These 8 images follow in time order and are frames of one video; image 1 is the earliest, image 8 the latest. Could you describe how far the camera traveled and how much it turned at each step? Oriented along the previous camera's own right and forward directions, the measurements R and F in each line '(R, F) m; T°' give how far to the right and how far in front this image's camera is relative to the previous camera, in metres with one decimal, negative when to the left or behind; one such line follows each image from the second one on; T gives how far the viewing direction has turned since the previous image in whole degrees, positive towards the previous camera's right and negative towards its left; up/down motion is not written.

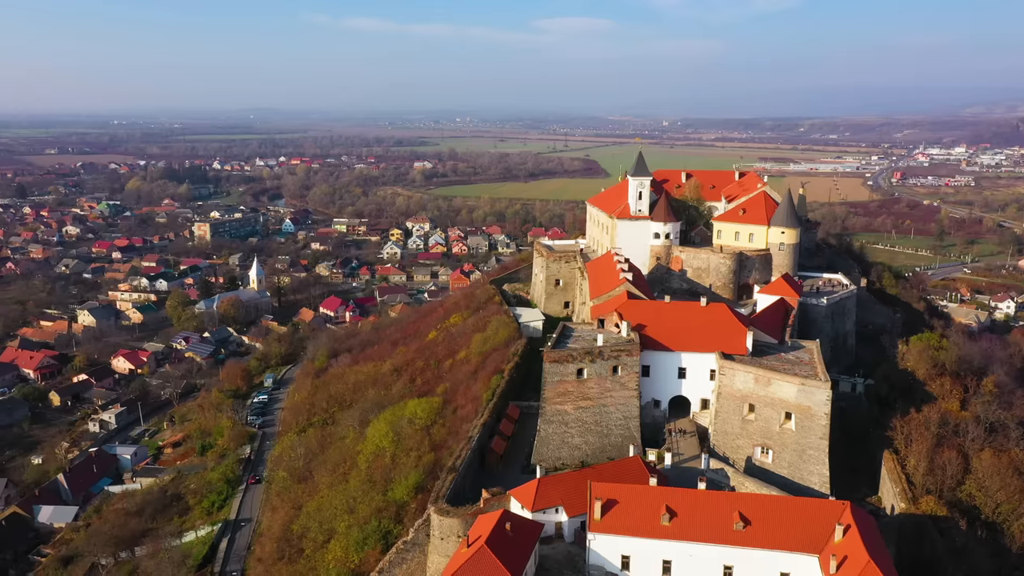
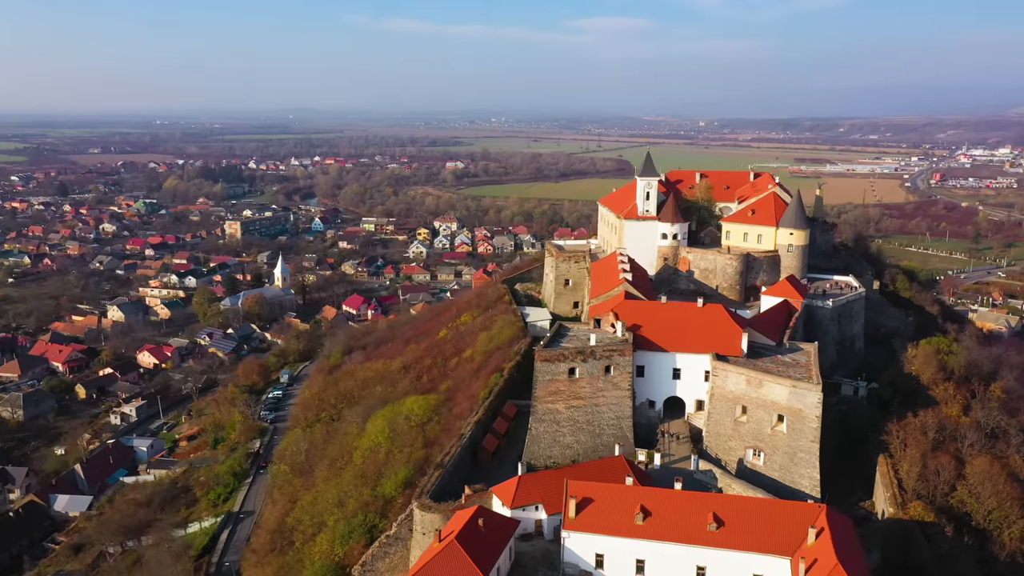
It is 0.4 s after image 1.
(+1.1, -0.1) m; -2°
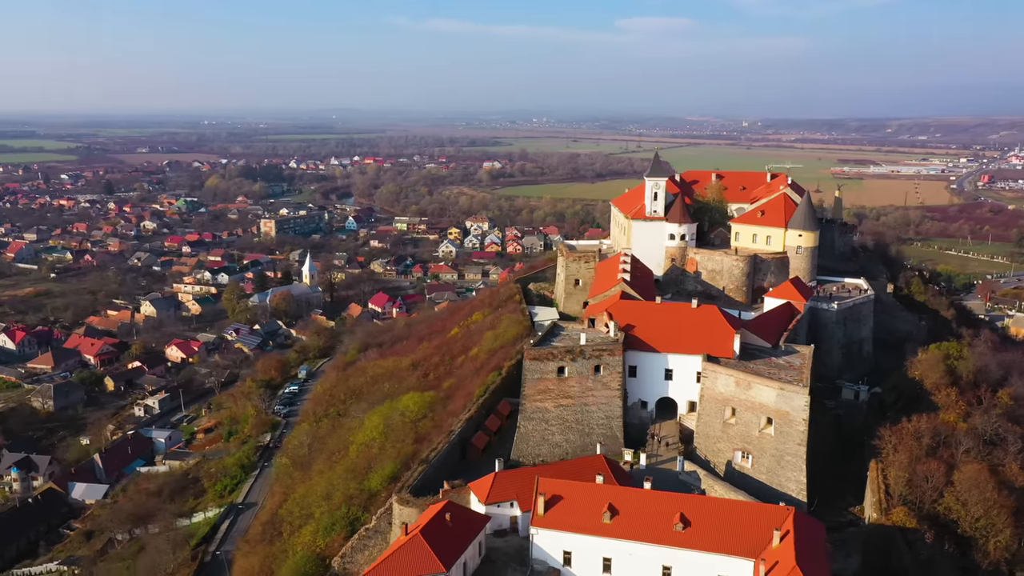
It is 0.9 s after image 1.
(+1.3, -0.1) m; -3°
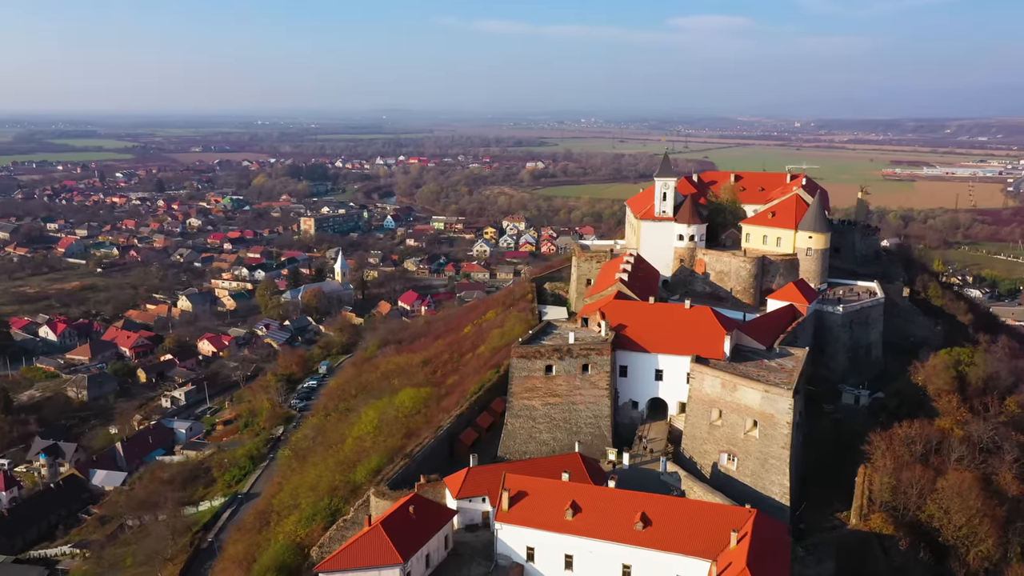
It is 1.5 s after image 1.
(+1.5, -0.1) m; -3°
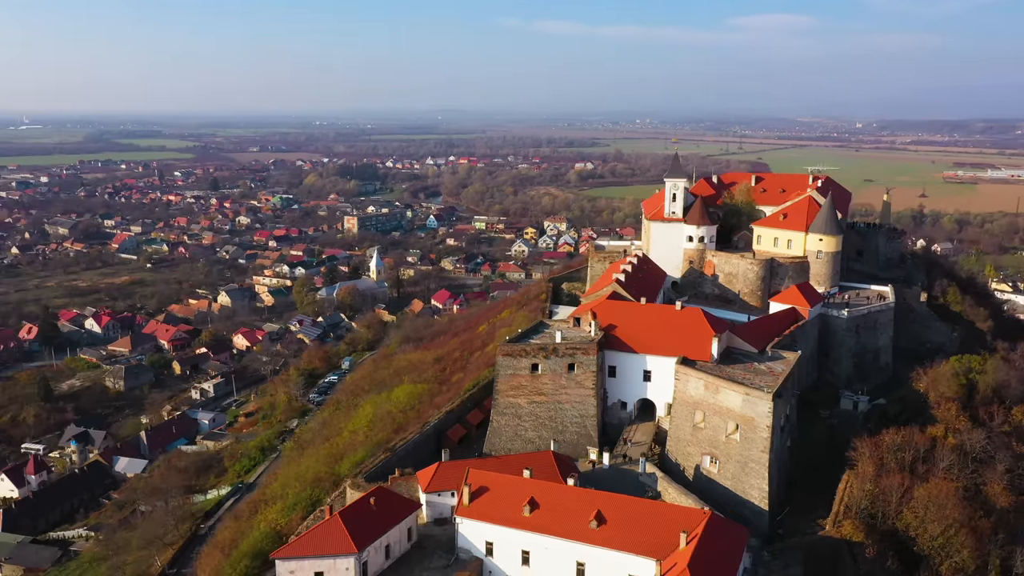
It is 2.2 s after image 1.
(+1.7, -0.1) m; -4°
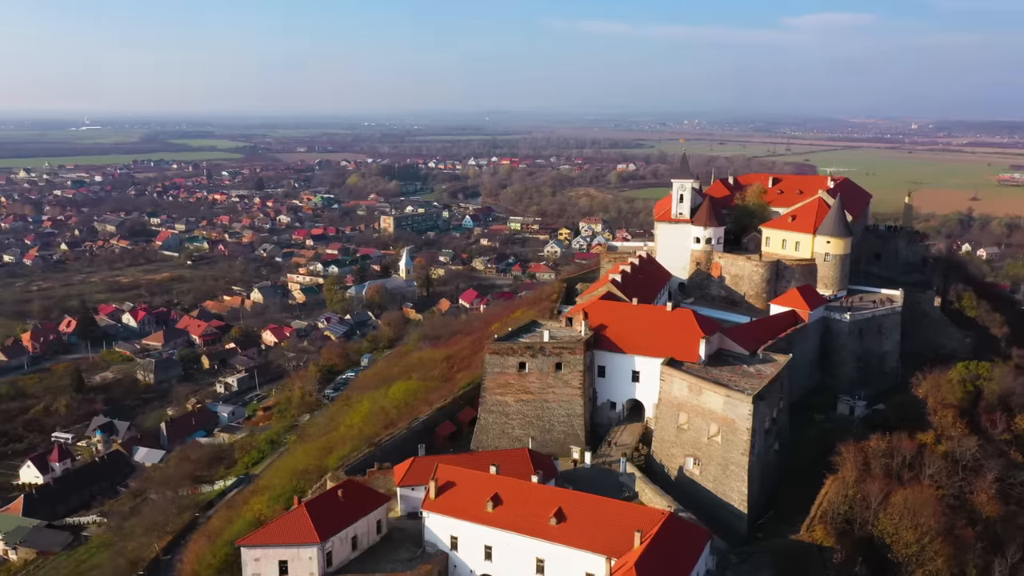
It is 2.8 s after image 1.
(+1.5, -0.1) m; -3°
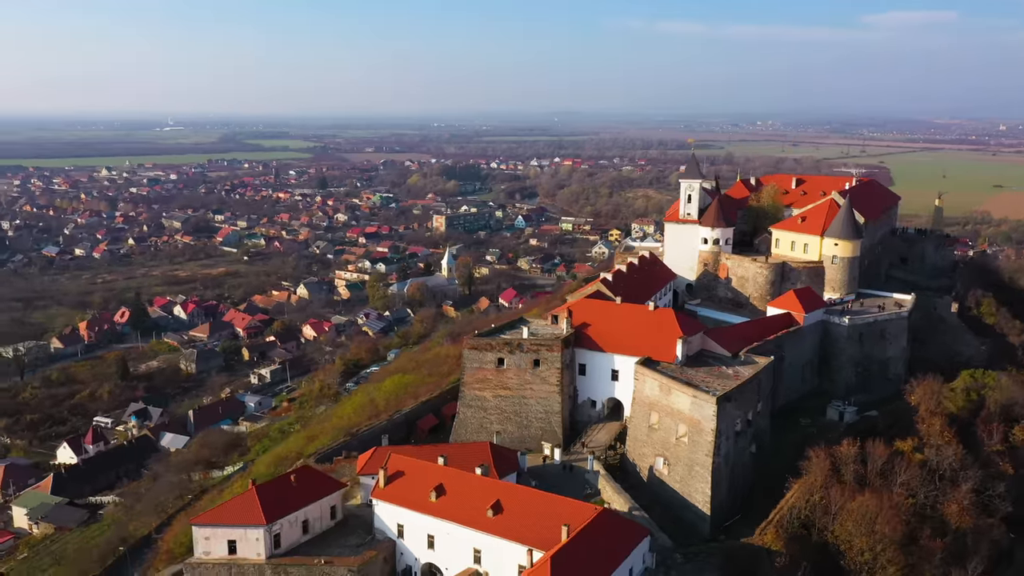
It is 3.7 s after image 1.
(+2.3, -0.1) m; -5°
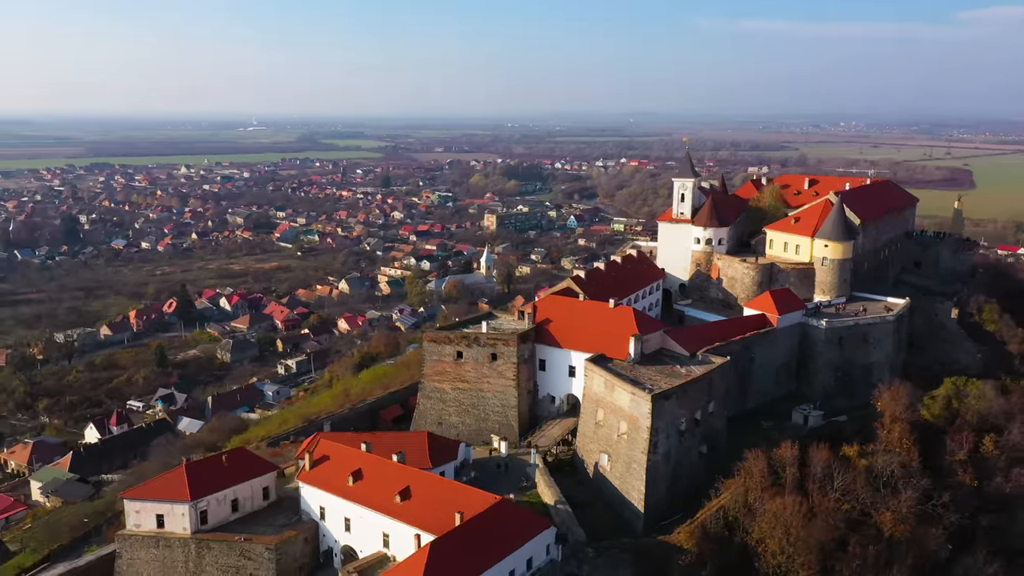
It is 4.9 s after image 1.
(+3.0, -0.1) m; -5°
